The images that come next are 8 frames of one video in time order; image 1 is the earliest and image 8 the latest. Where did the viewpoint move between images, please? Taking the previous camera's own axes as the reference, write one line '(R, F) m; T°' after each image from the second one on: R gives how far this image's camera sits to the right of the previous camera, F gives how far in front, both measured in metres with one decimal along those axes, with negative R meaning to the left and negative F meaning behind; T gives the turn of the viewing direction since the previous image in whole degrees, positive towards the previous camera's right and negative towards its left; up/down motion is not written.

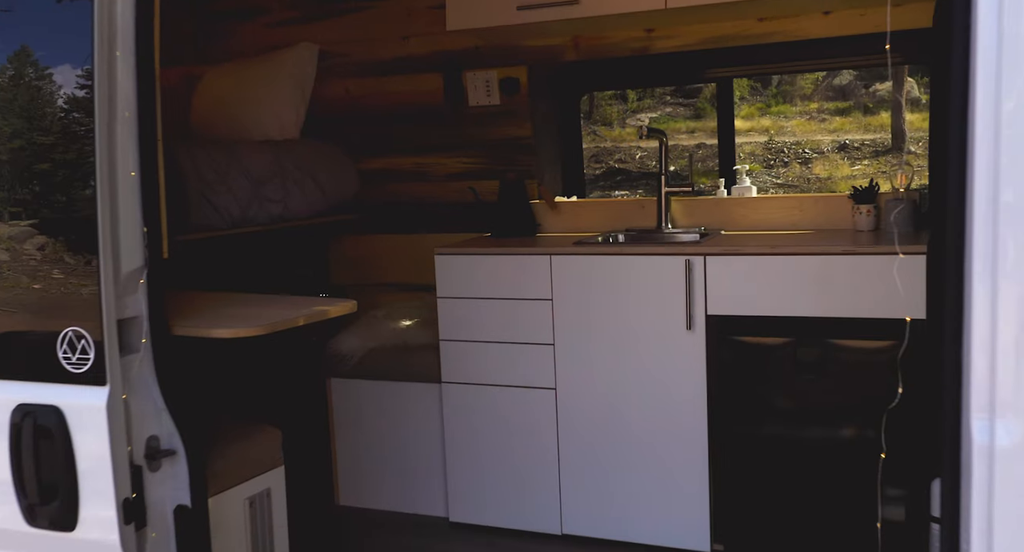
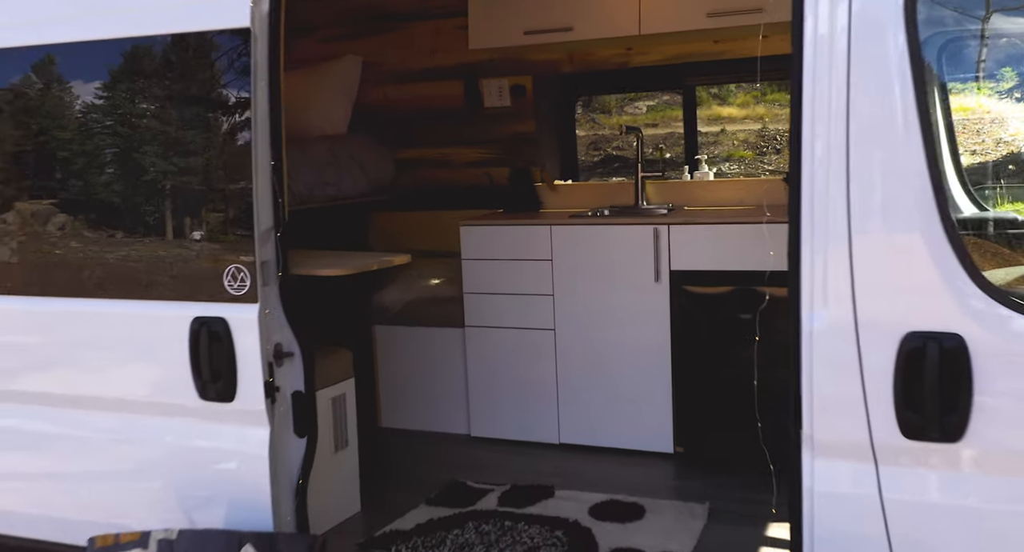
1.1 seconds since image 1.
(0.0, -0.8) m; 0°
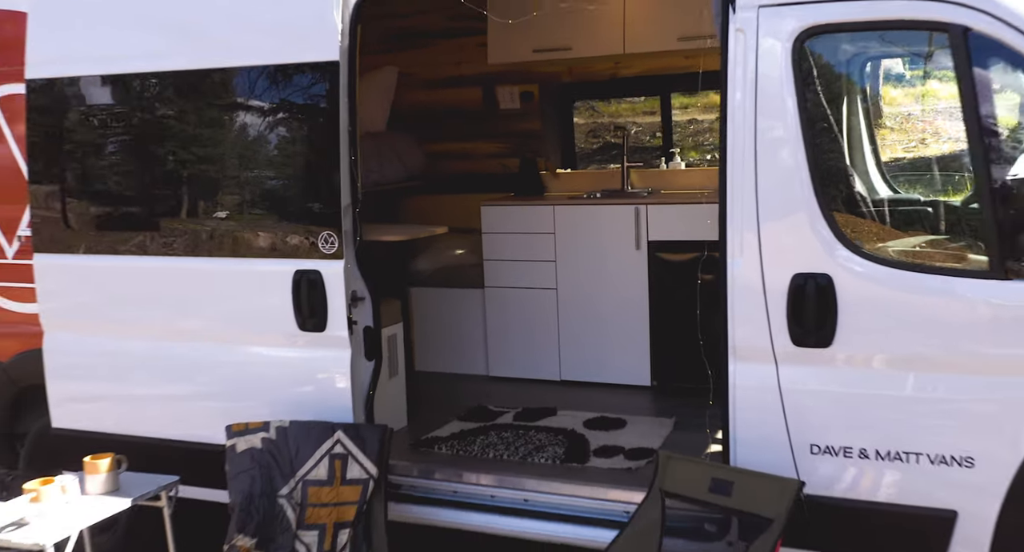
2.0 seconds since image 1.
(-0.1, -0.9) m; 0°
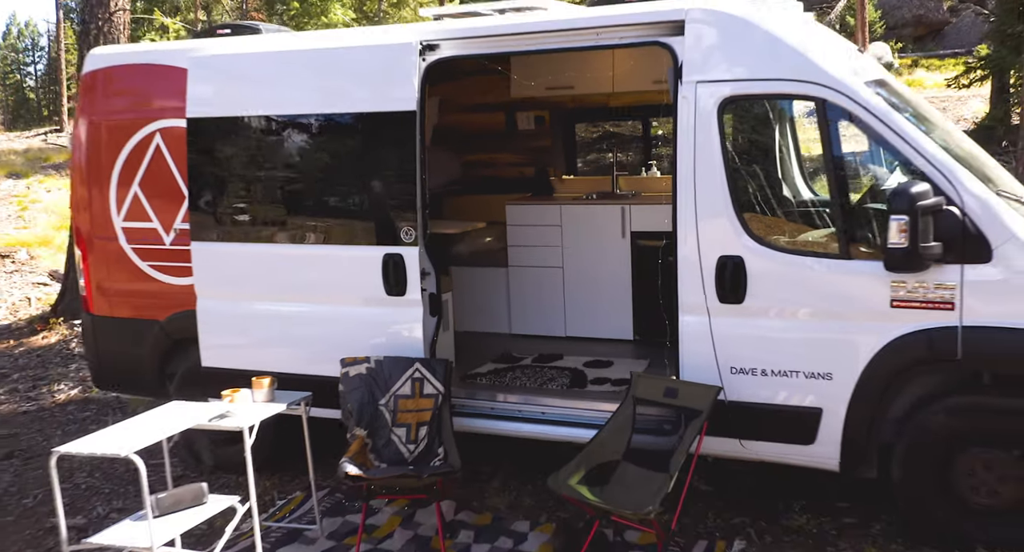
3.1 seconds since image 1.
(-0.1, -1.5) m; 0°
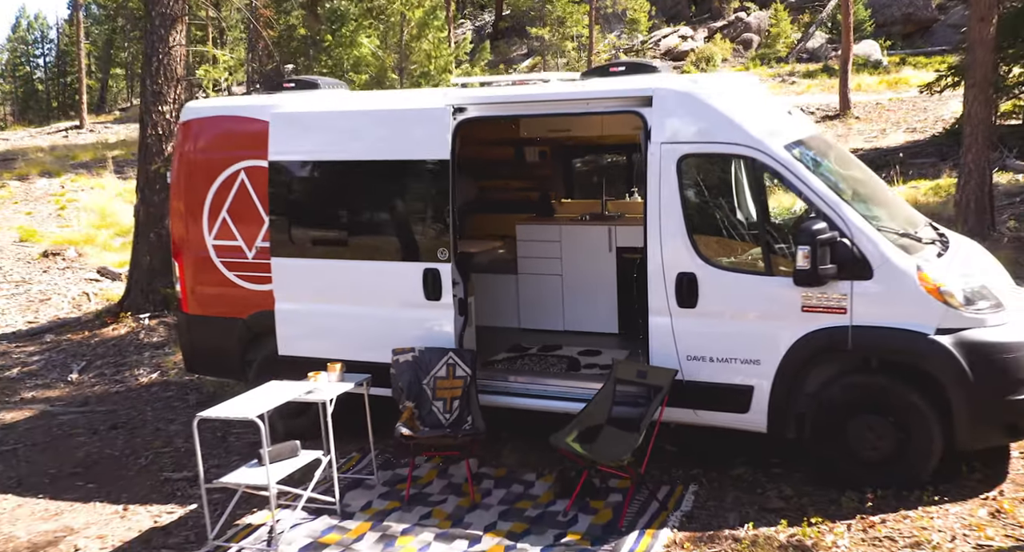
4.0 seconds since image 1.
(-0.1, -1.5) m; 0°
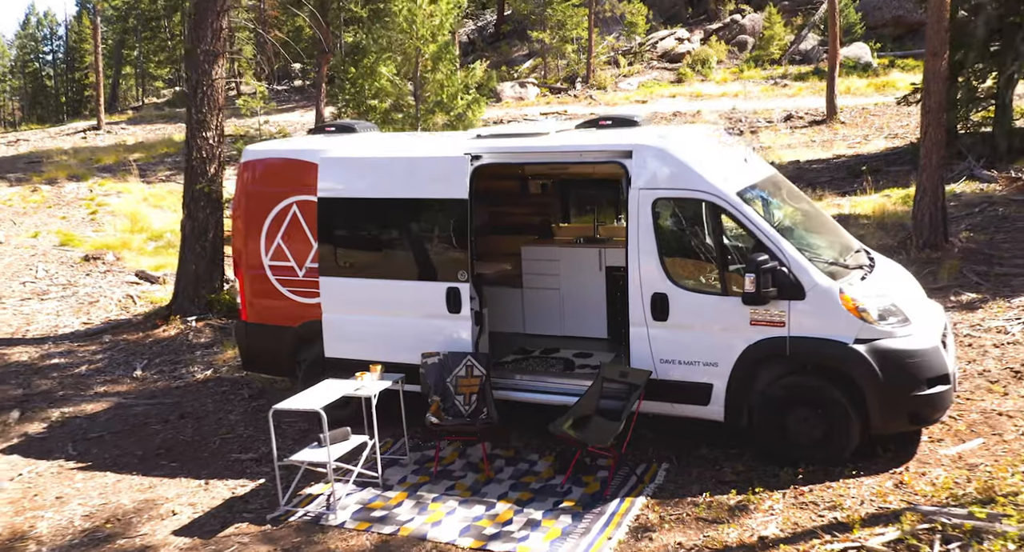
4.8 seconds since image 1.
(-0.1, -1.4) m; 0°
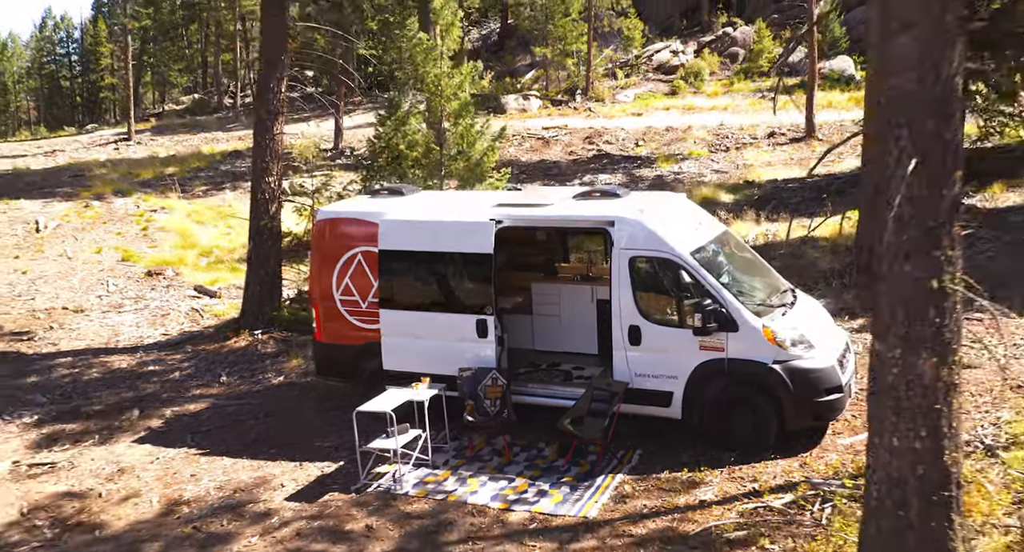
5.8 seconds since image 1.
(-0.1, -2.7) m; 0°
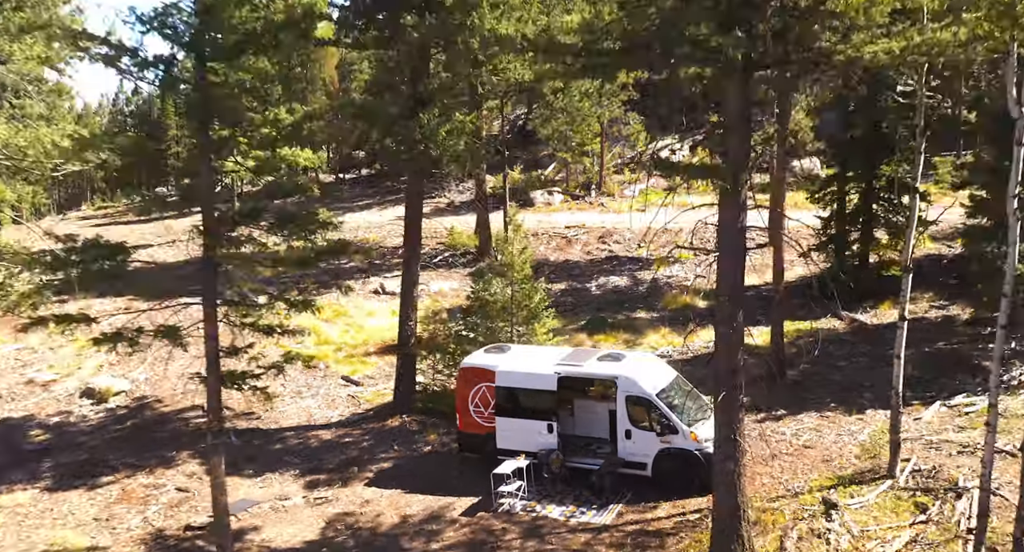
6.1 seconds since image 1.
(-0.9, -10.1) m; -1°
